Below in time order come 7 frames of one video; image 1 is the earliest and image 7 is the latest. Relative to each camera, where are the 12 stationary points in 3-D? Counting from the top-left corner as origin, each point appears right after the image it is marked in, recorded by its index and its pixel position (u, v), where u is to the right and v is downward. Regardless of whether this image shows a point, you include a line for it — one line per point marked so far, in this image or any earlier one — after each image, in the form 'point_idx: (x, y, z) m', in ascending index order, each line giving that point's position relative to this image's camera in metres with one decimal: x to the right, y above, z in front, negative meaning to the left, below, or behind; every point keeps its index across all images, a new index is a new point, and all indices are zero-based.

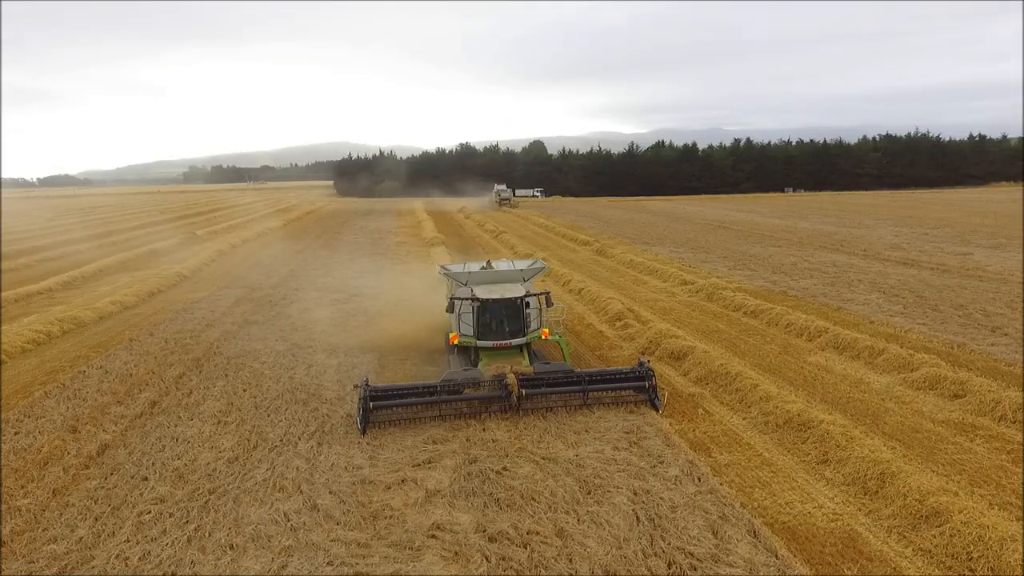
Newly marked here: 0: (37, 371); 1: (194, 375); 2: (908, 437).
0: (-8.0, -1.4, +12.3) m
1: (-5.0, -1.4, +11.5) m
2: (+4.3, -1.6, +7.9) m
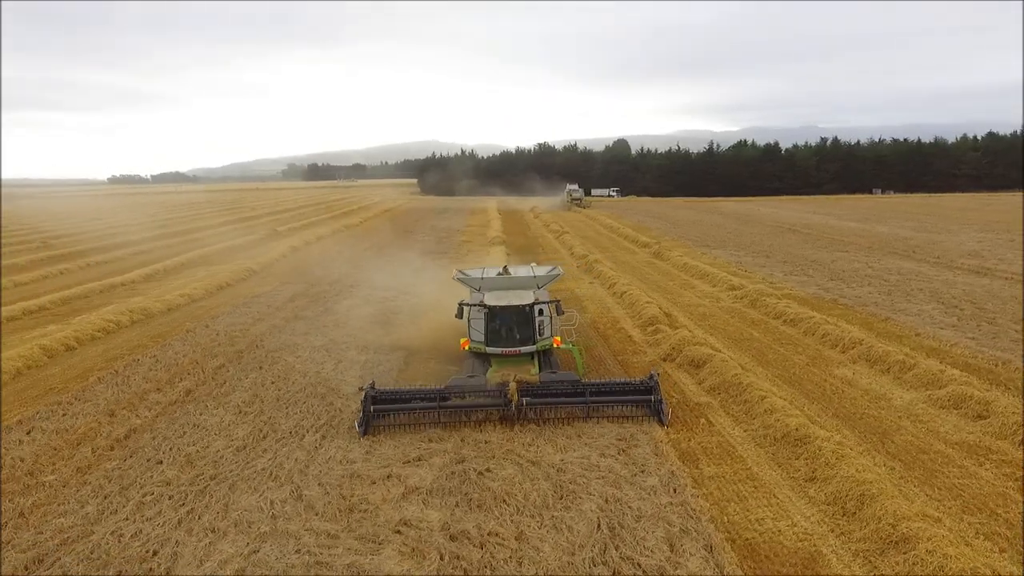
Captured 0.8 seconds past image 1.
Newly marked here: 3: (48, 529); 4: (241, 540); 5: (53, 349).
0: (-7.6, -1.3, +13.4) m
1: (-4.7, -1.3, +12.2) m
2: (+4.1, -1.8, +7.5) m
3: (-4.3, -2.2, +6.7) m
4: (-2.4, -2.2, +6.5) m
5: (-8.7, -1.1, +14.0) m
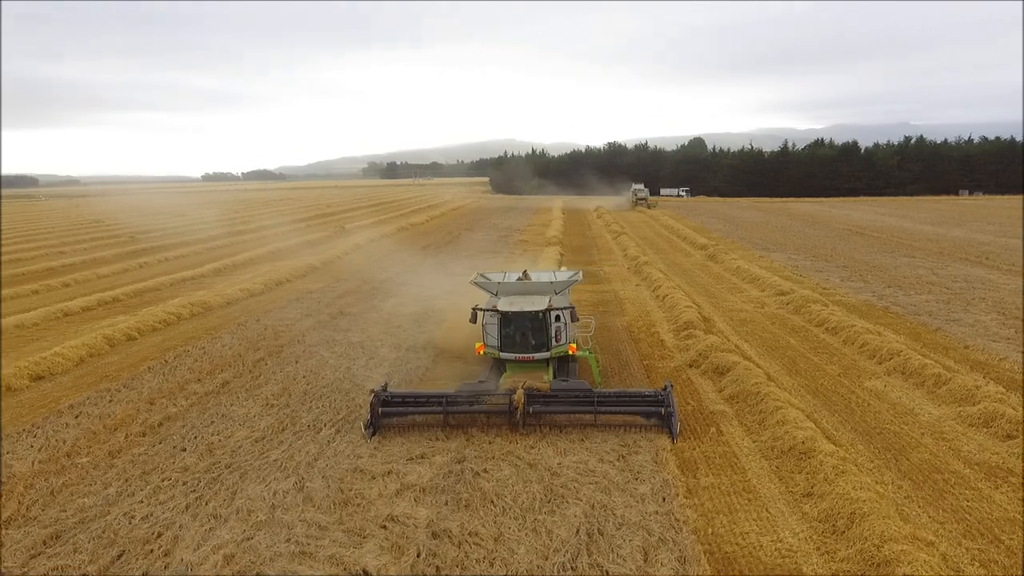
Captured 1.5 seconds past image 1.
0: (-7.0, -1.2, +14.2) m
1: (-4.2, -1.2, +12.8) m
2: (+4.0, -1.9, +7.2) m
3: (-4.4, -2.2, +7.3) m
4: (-2.5, -2.2, +6.8) m
5: (-8.0, -1.0, +14.9) m
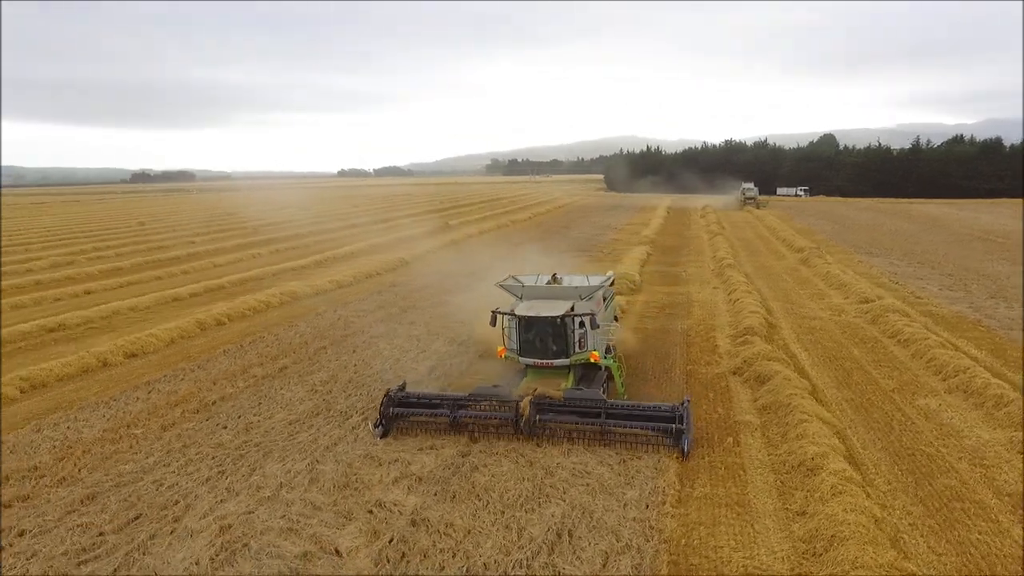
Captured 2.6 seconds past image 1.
0: (-5.8, -1.0, +15.4) m
1: (-3.3, -1.1, +13.5) m
2: (+3.9, -2.0, +6.7) m
3: (-4.4, -2.0, +8.1) m
4: (-2.7, -2.1, +7.3) m
5: (-6.8, -0.8, +16.2) m
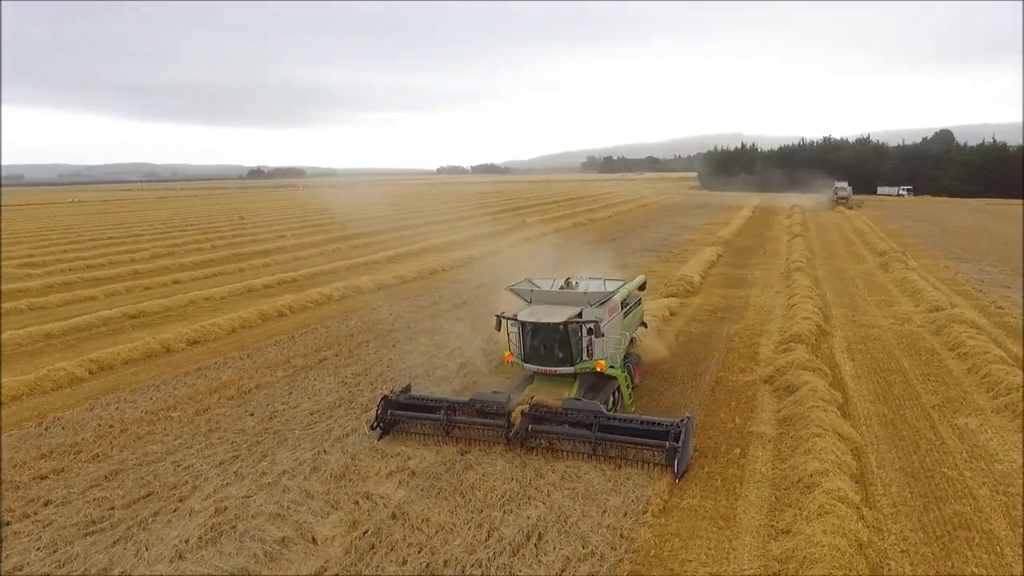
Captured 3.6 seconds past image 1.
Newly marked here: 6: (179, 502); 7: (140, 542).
0: (-4.8, -0.8, +16.1) m
1: (-2.6, -1.0, +13.9) m
2: (+3.6, -2.1, +6.2) m
3: (-4.4, -2.0, +8.7) m
4: (-2.8, -2.1, +7.7) m
5: (-5.7, -0.6, +17.1) m
6: (-3.4, -2.2, +7.4) m
7: (-3.4, -2.3, +6.6) m
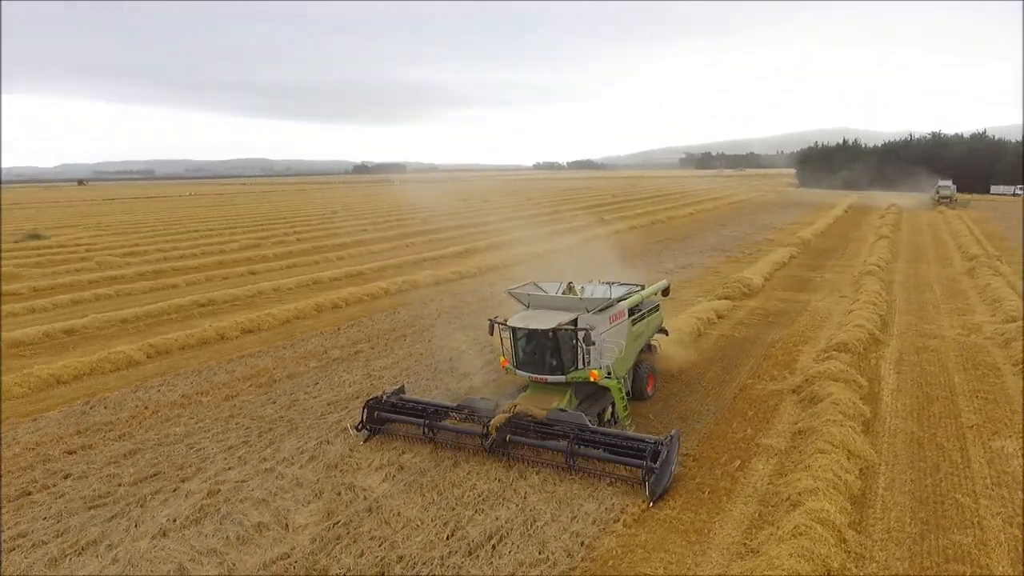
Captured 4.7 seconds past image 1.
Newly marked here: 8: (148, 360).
0: (-3.8, -0.7, +16.6) m
1: (-1.9, -0.9, +14.2) m
2: (+3.2, -2.2, +5.7) m
3: (-4.4, -1.8, +9.3) m
4: (-2.9, -2.0, +8.1) m
5: (-4.5, -0.4, +17.7) m
6: (-3.5, -2.1, +7.8) m
7: (-3.6, -2.2, +7.0) m
8: (-6.7, -1.3, +13.5) m
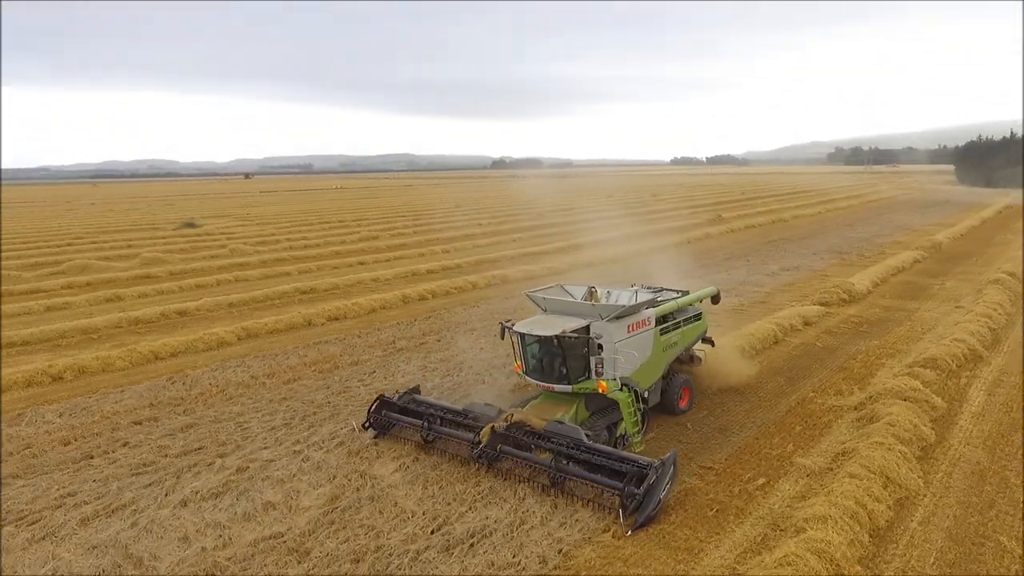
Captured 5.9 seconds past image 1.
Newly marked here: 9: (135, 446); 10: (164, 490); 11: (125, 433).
0: (-2.1, -0.5, +17.0) m
1: (-0.6, -0.8, +14.3) m
2: (+2.9, -2.3, +5.1) m
3: (-4.0, -1.7, +9.9) m
4: (-2.7, -1.9, +8.5) m
5: (-2.5, -0.2, +18.2) m
6: (-3.4, -1.9, +8.4) m
7: (-3.6, -2.1, +7.6) m
8: (-5.4, -1.1, +14.5) m
9: (-4.5, -1.9, +8.8) m
10: (-3.6, -2.1, +7.5) m
11: (-4.9, -1.8, +9.2) m
